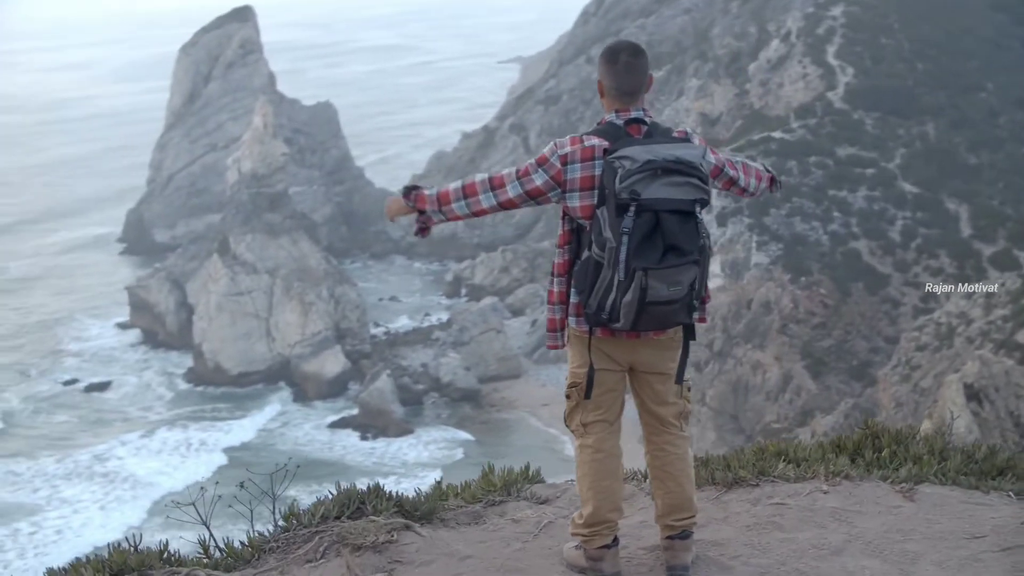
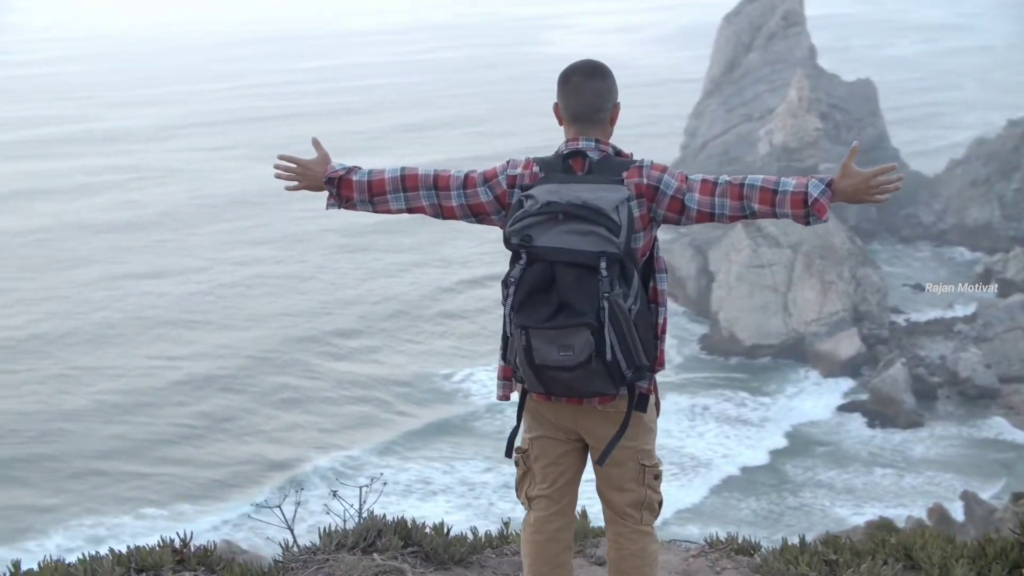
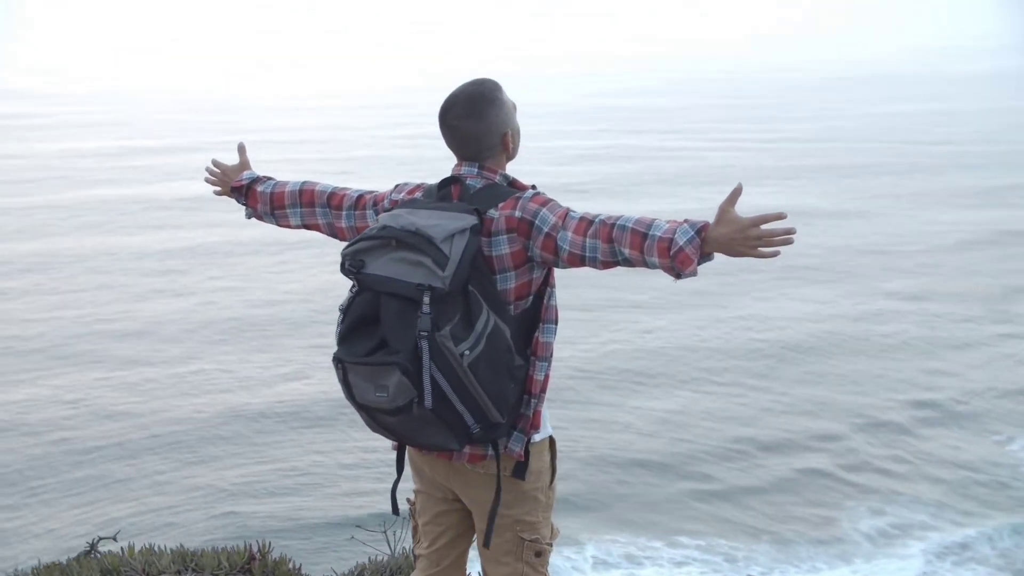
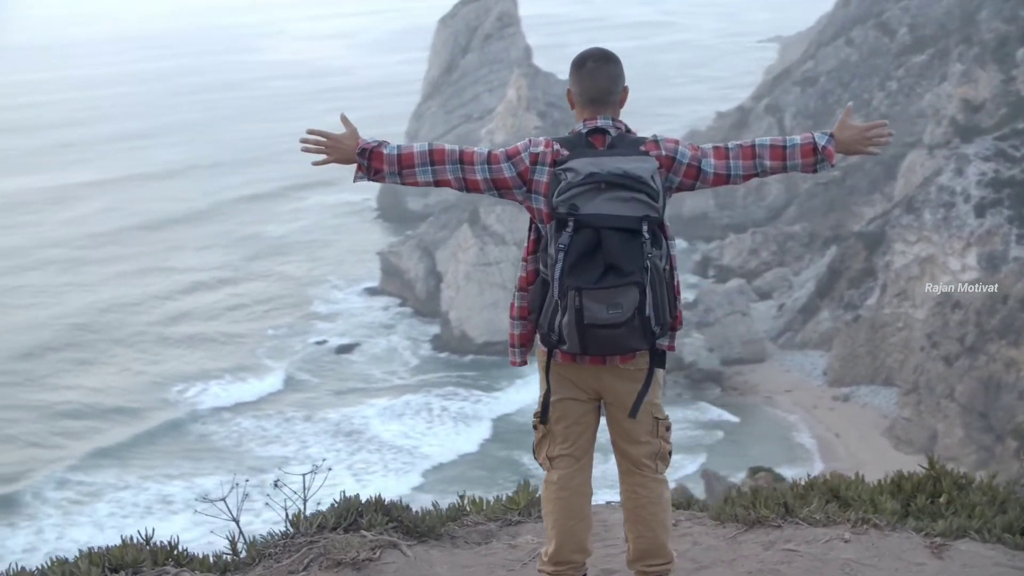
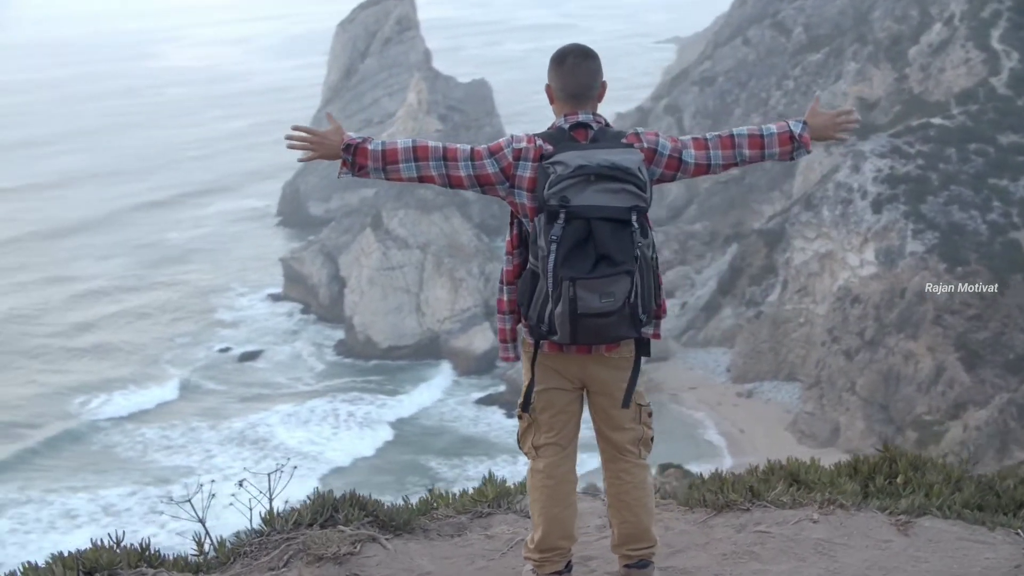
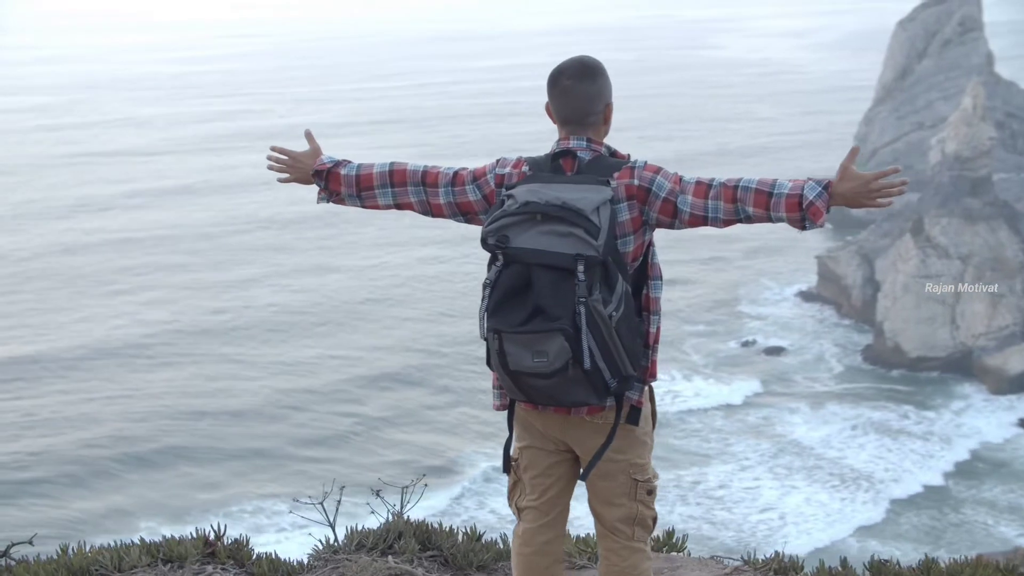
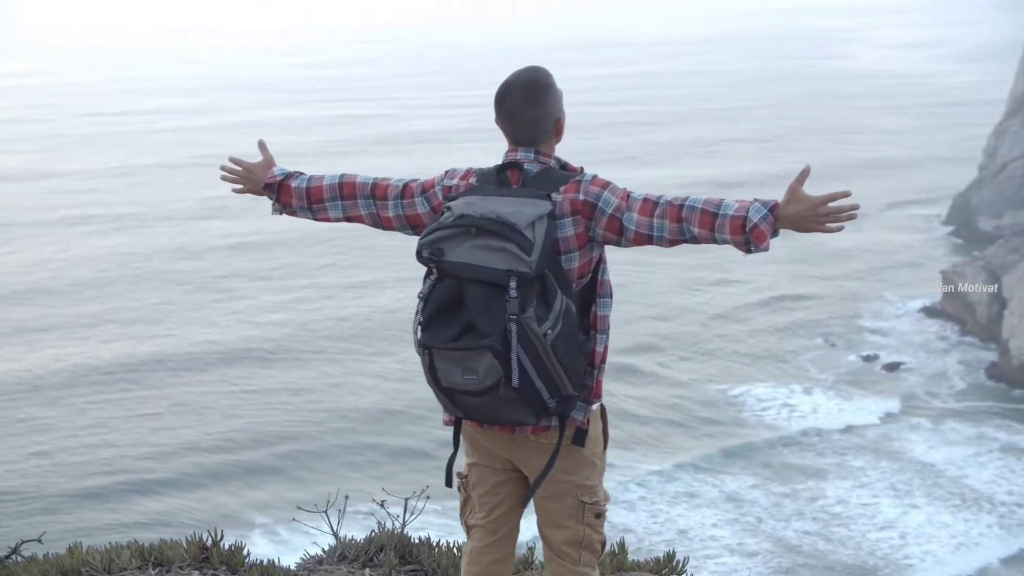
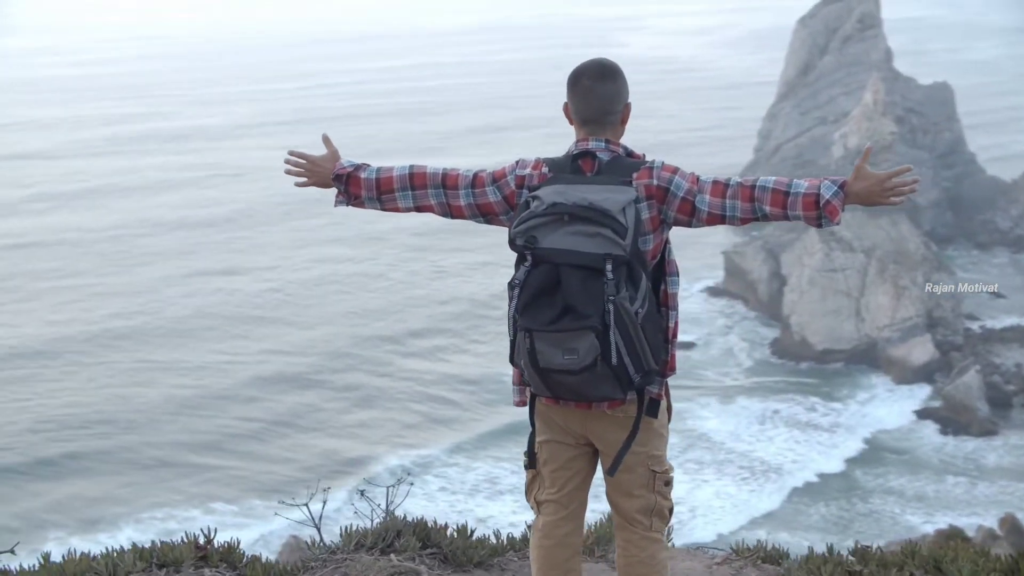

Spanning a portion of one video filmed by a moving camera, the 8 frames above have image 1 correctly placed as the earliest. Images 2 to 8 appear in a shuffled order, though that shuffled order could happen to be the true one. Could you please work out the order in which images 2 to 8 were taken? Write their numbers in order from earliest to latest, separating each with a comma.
5, 4, 2, 8, 6, 7, 3
